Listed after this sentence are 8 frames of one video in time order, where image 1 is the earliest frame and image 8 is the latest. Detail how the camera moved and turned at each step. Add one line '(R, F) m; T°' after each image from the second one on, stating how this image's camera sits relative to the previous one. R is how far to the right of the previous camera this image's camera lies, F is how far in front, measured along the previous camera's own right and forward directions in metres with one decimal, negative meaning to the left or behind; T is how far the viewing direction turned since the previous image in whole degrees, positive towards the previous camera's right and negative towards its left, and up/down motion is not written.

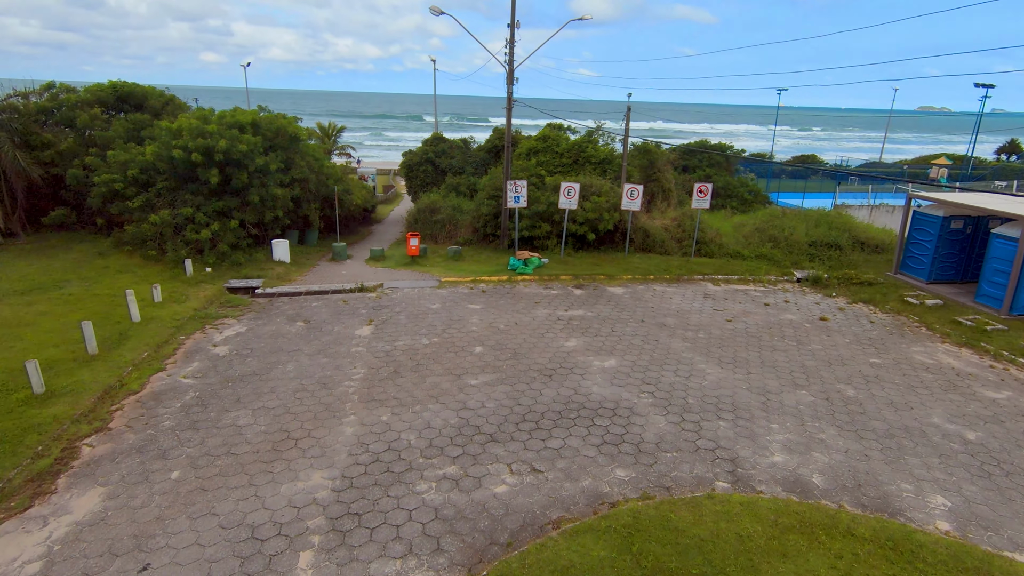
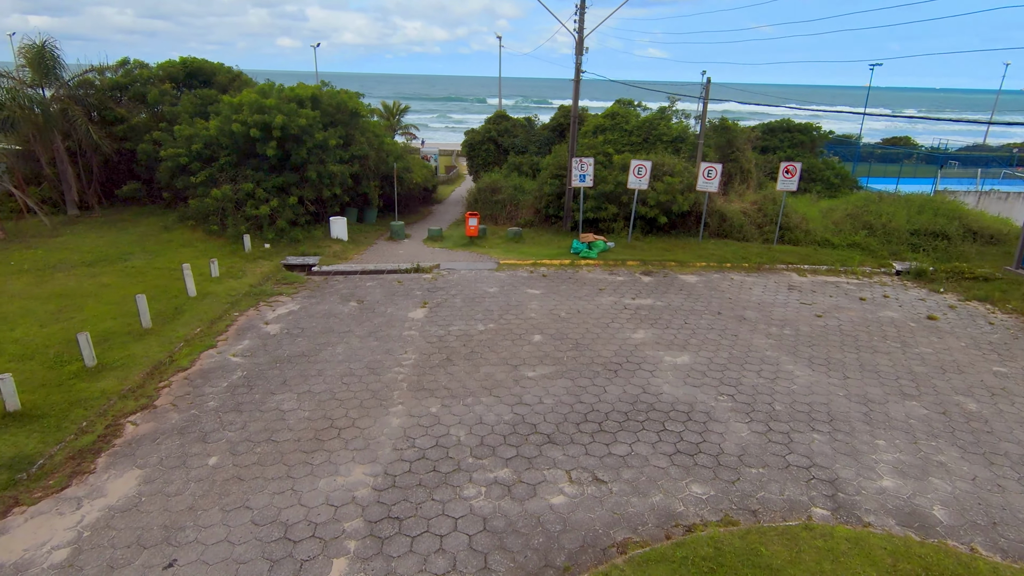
(-0.1, +0.9) m; -6°
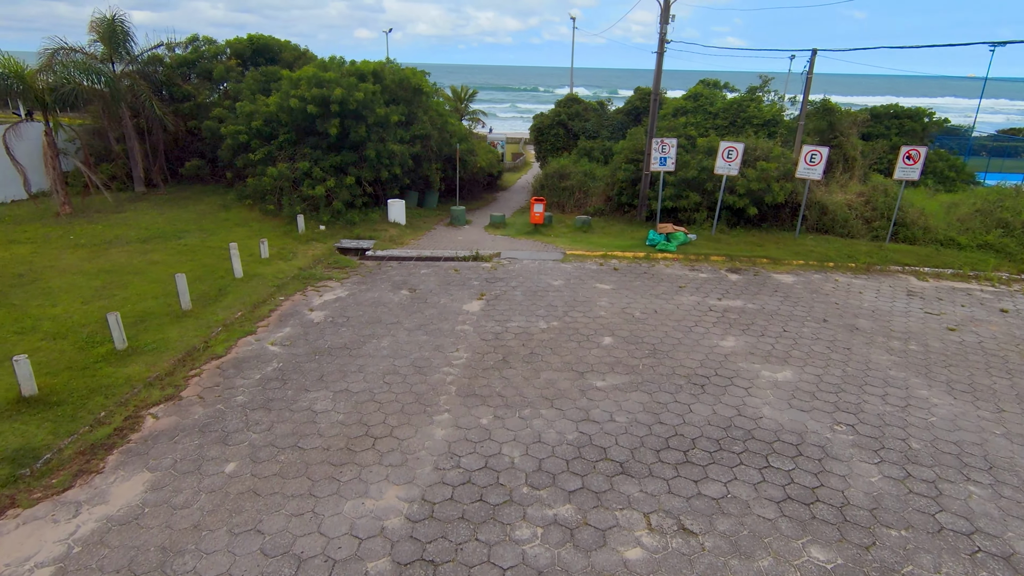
(-0.1, +1.3) m; -6°
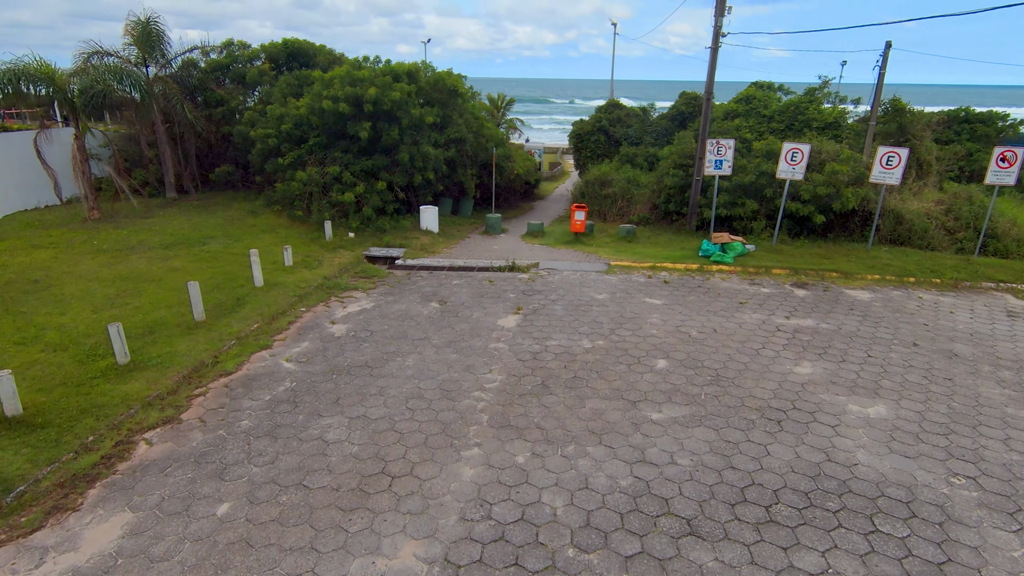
(-0.1, +1.0) m; -3°
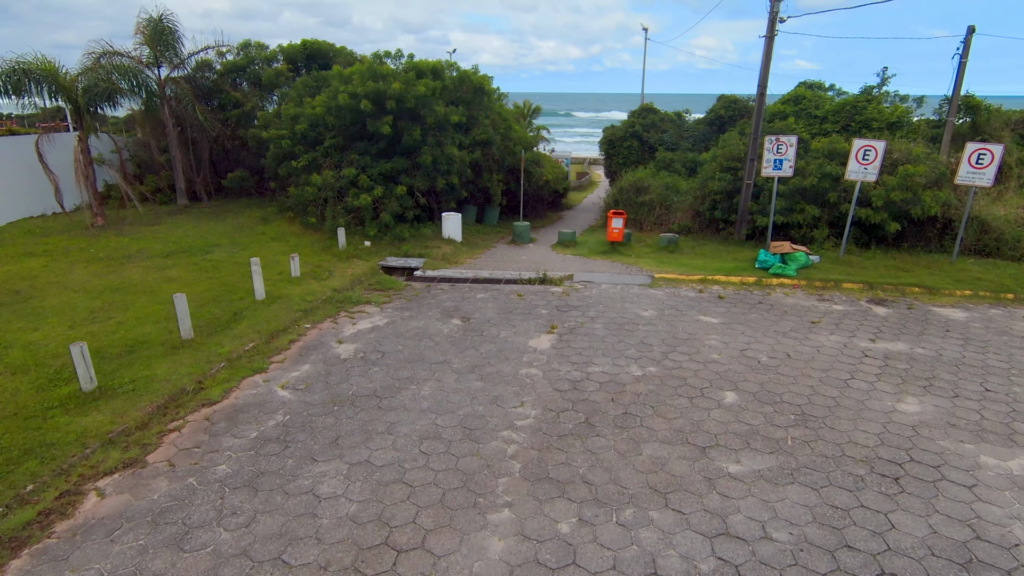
(-0.2, +1.3) m; -2°
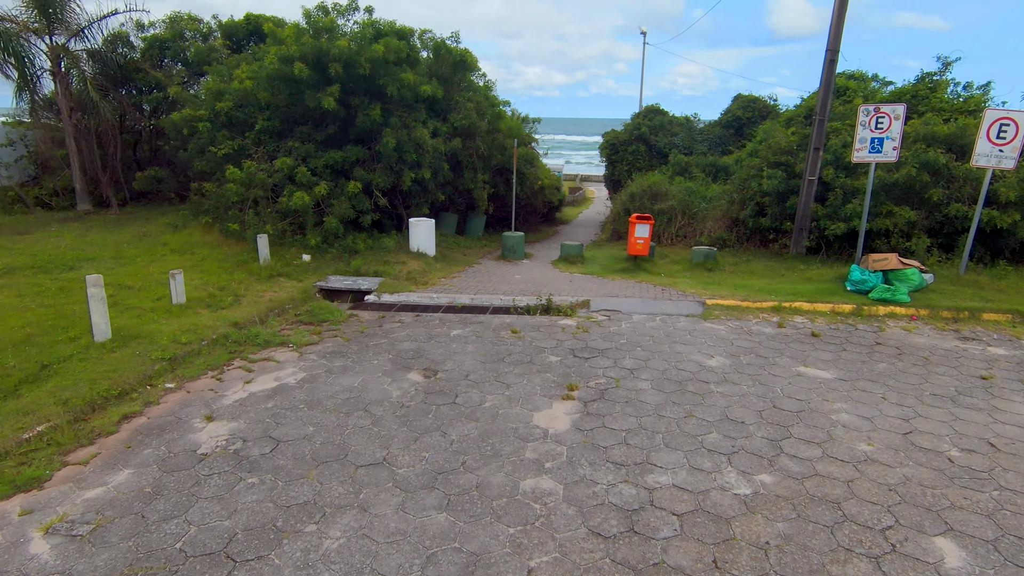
(-0.1, +3.4) m; +1°
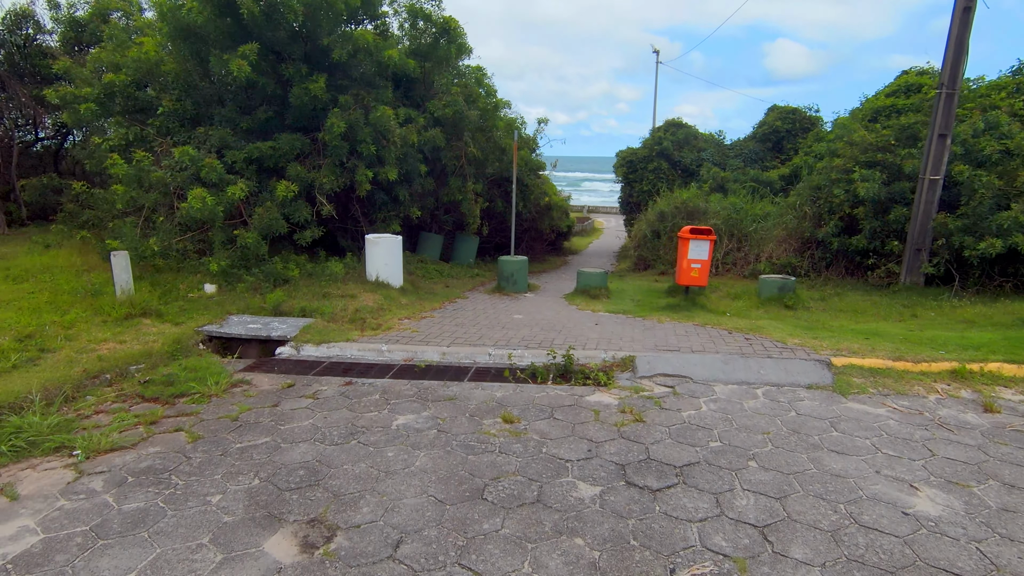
(+0.1, +3.1) m; 0°
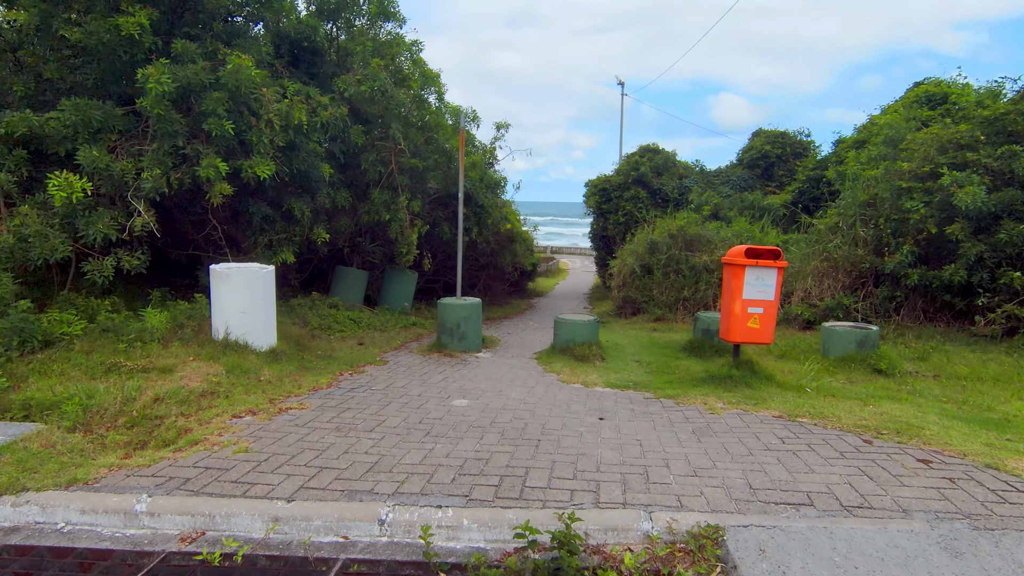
(+0.2, +2.9) m; +4°
